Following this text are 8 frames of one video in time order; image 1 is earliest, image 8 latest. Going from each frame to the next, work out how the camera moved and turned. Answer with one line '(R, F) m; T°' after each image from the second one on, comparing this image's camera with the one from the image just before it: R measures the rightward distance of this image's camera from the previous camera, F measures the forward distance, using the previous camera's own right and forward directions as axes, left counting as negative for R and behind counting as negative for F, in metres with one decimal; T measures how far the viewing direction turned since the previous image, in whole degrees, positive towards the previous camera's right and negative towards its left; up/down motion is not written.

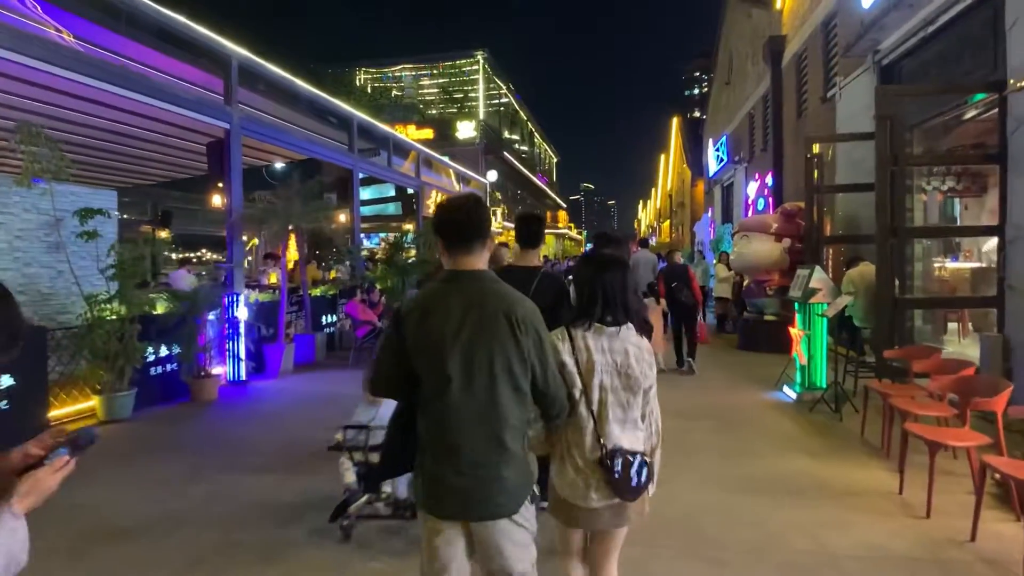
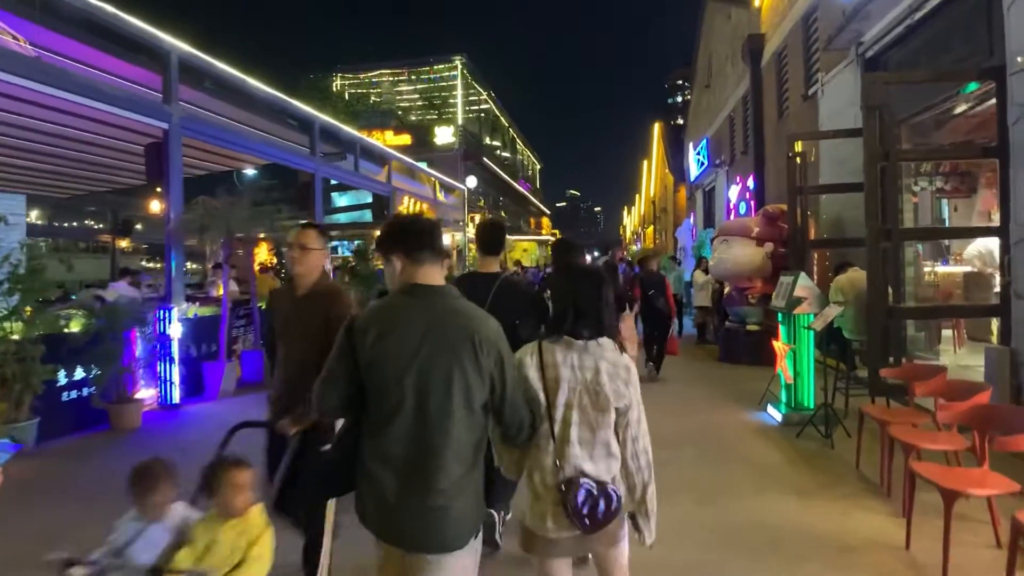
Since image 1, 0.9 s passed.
(+0.3, +0.7) m; +1°
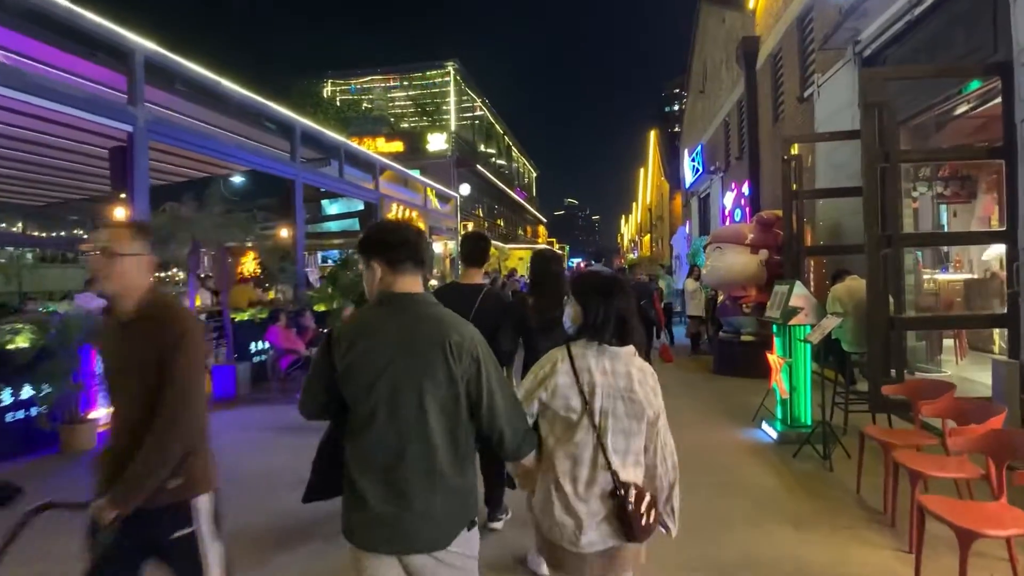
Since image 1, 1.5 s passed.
(+0.2, +0.4) m; 0°
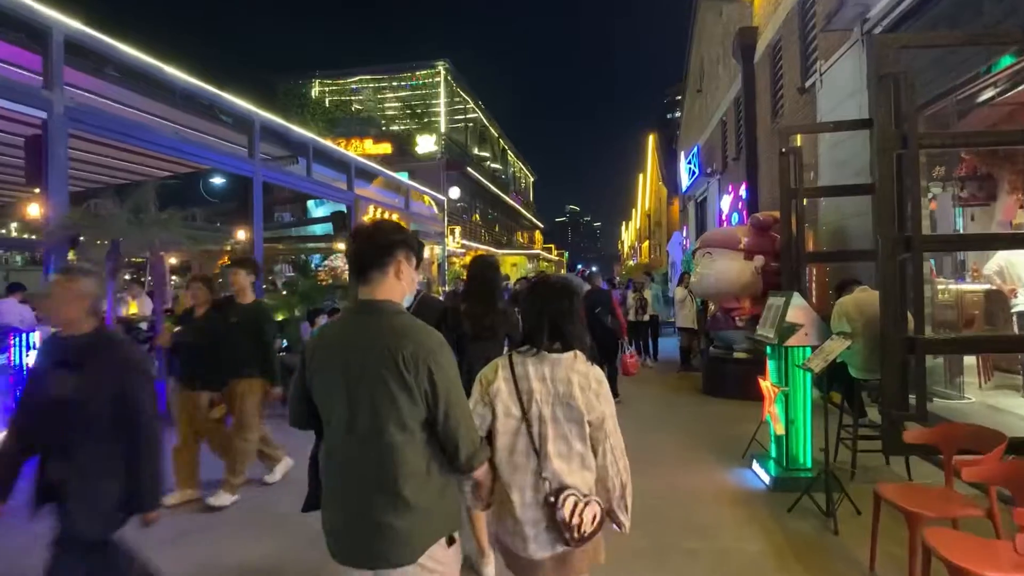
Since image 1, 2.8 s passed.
(+0.4, +1.0) m; 0°
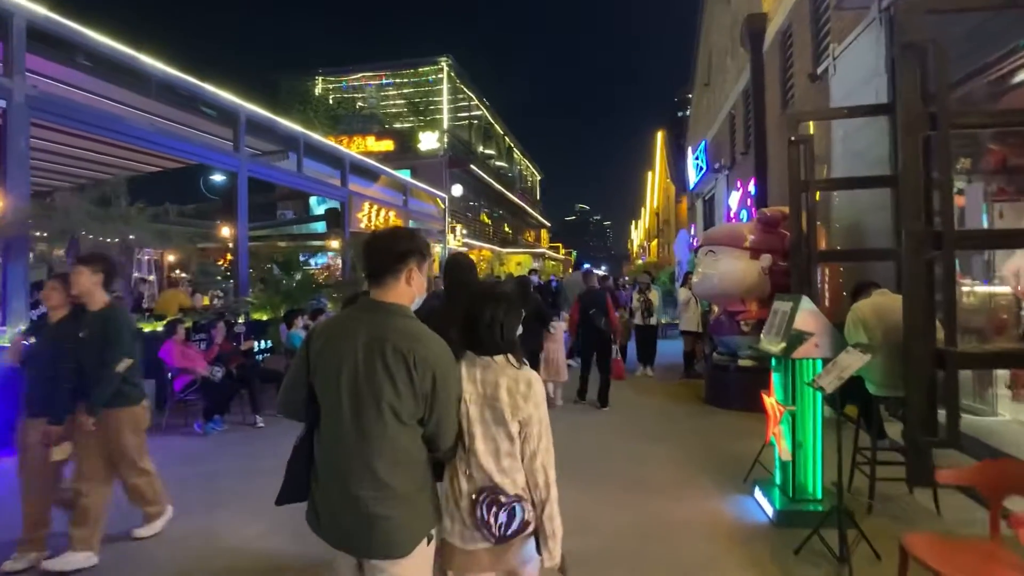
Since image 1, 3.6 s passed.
(+0.2, +0.6) m; -1°
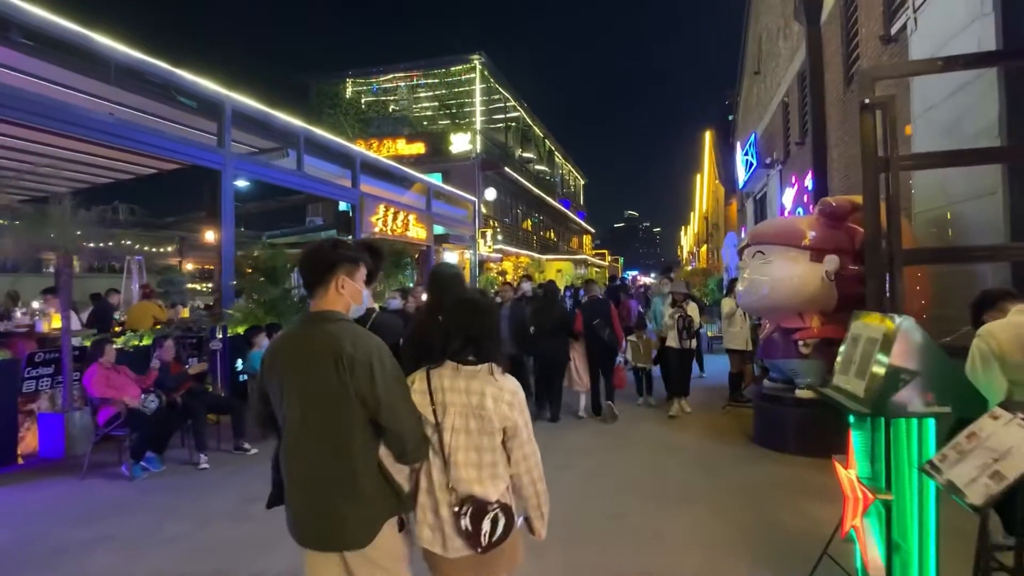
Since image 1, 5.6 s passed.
(+0.4, +1.4) m; -4°
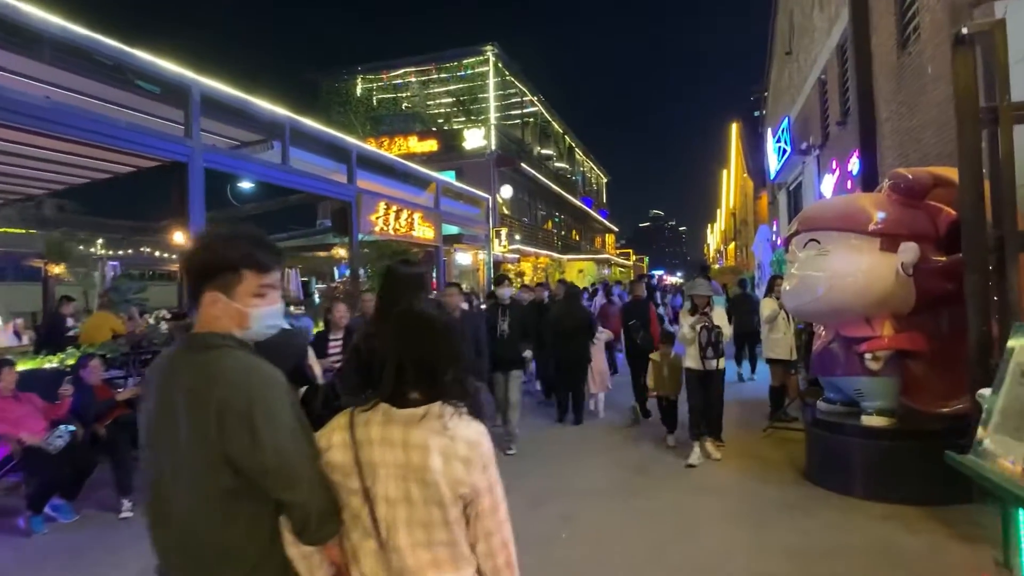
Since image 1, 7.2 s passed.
(+0.2, +1.2) m; -2°
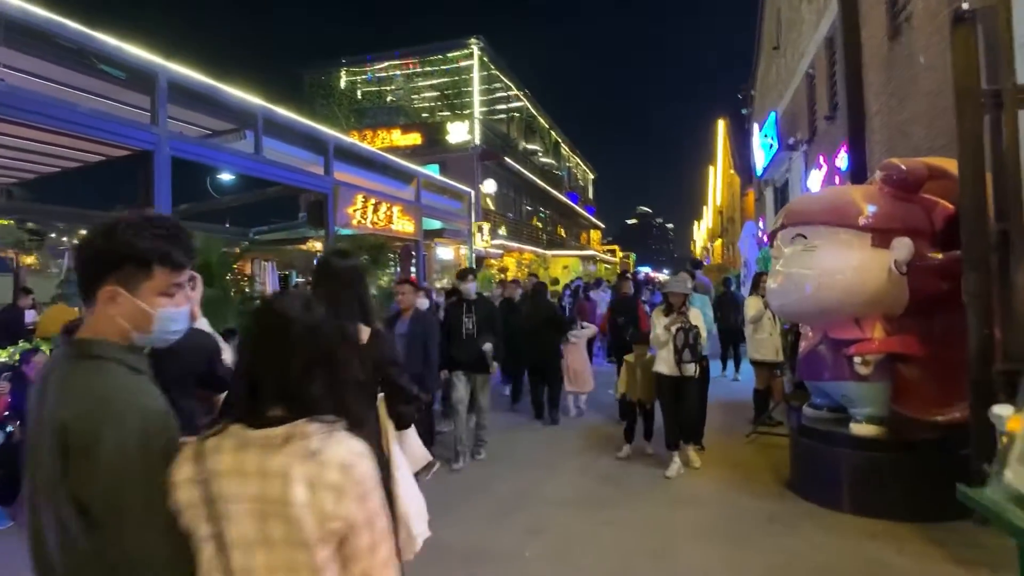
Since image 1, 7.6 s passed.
(+0.1, +0.3) m; +1°
